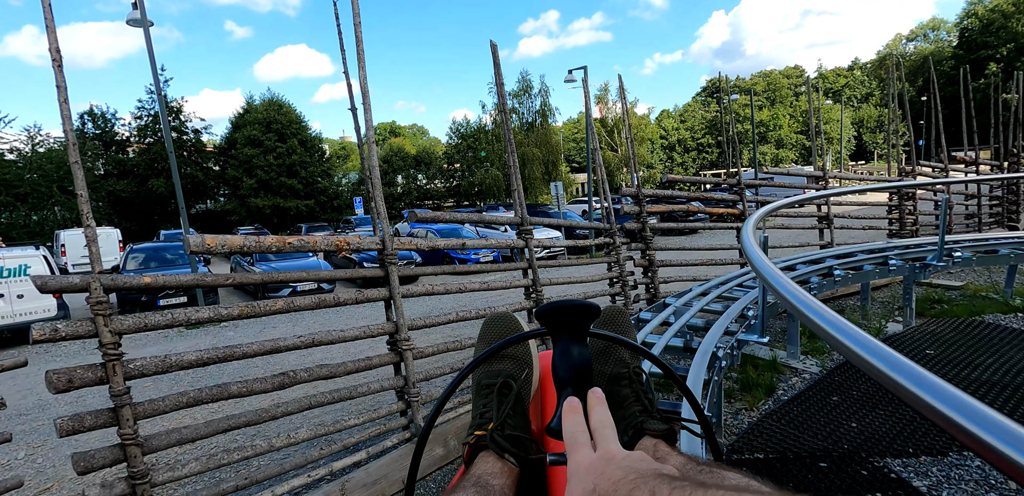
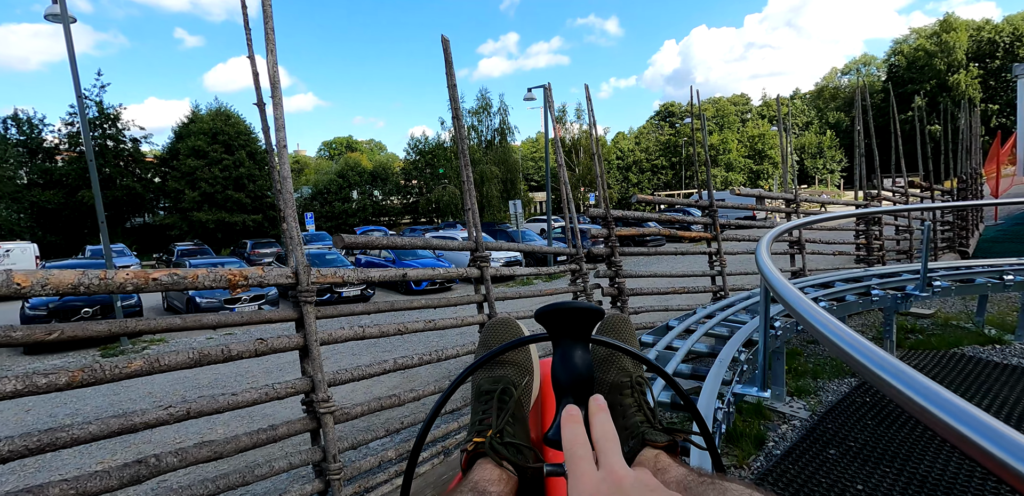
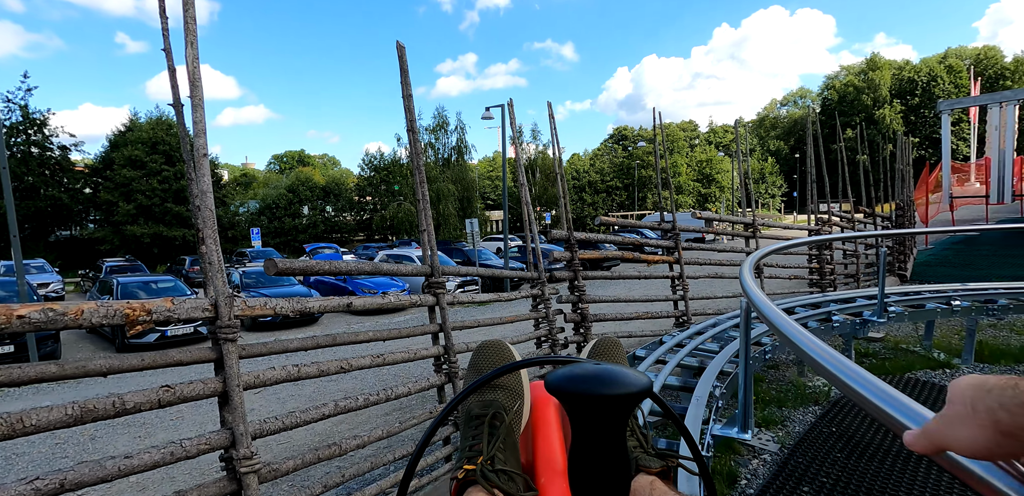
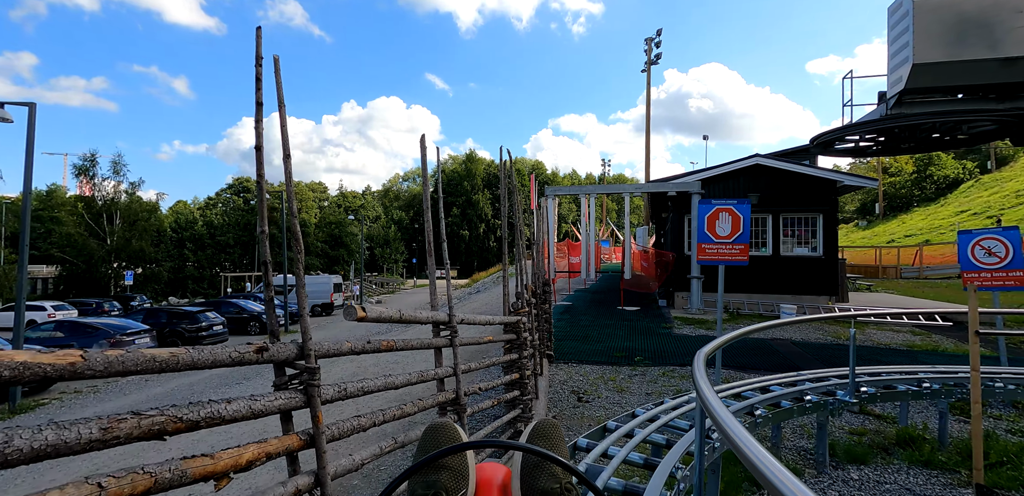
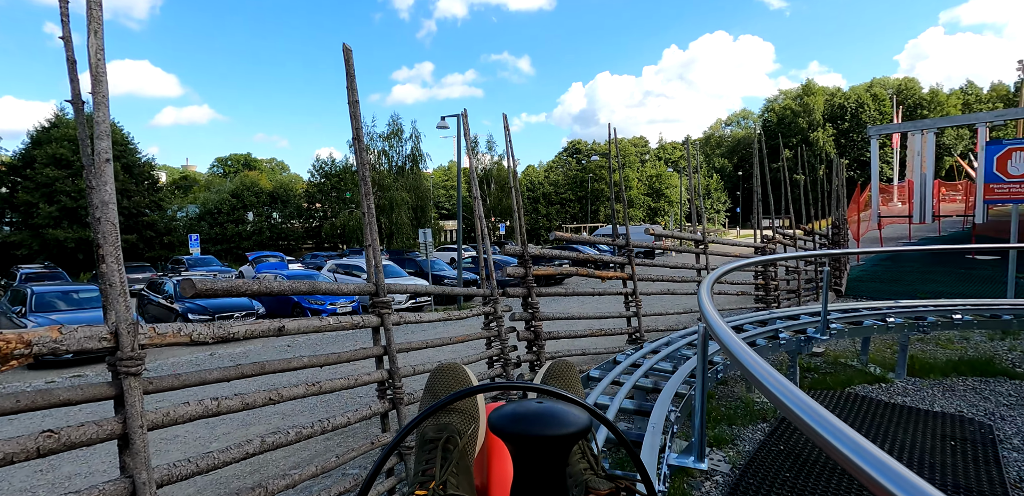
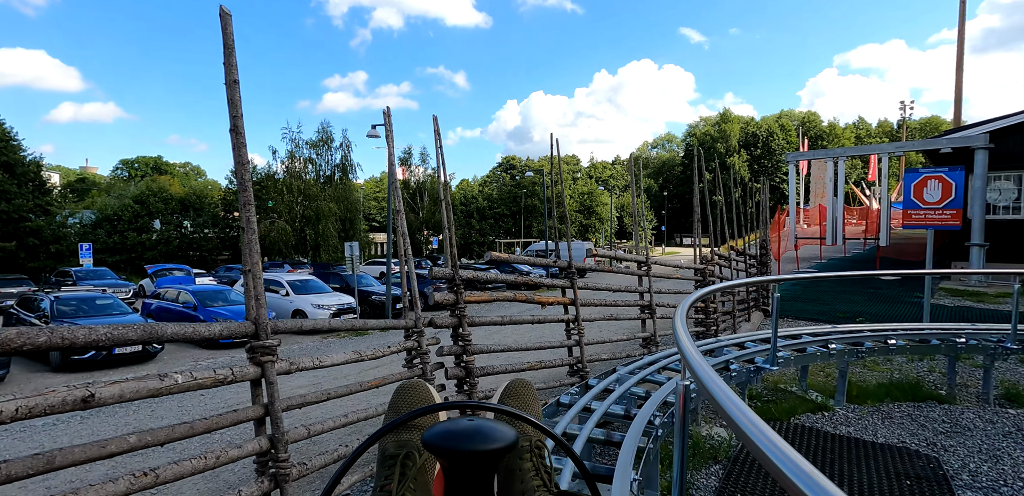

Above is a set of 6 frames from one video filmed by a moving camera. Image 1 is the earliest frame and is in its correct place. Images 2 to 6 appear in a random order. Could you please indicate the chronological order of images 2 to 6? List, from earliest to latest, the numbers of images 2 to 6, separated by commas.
2, 3, 5, 6, 4
